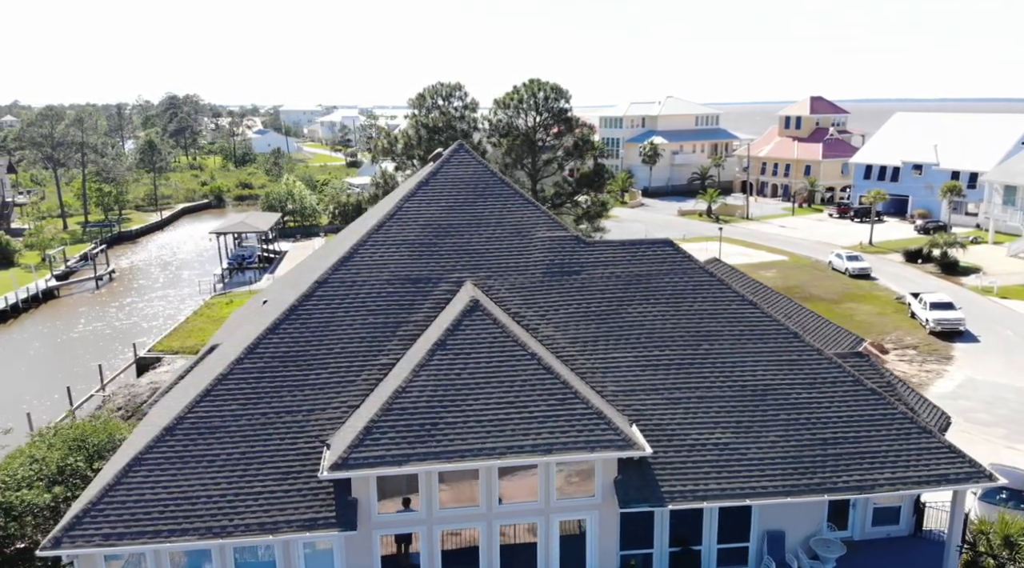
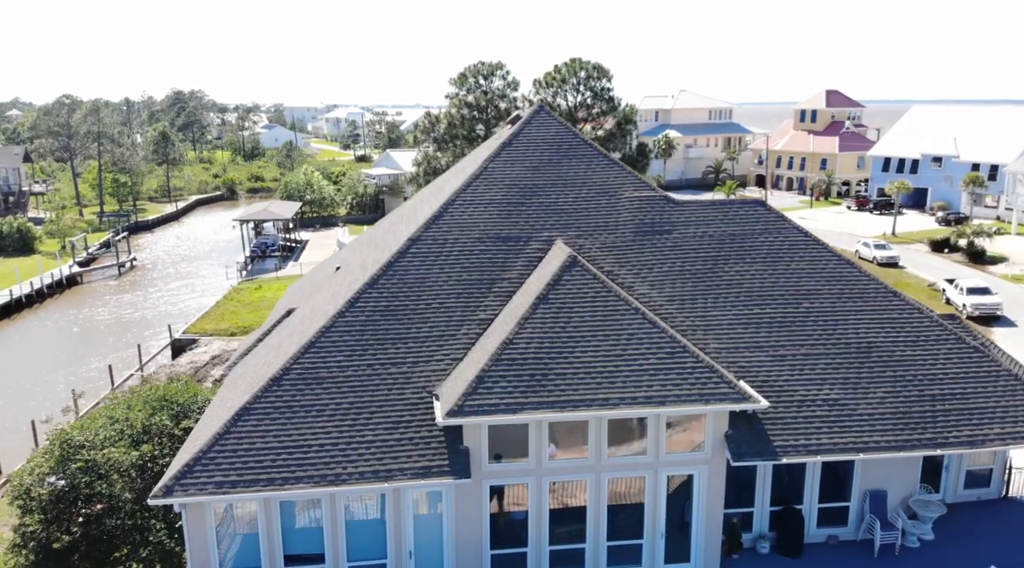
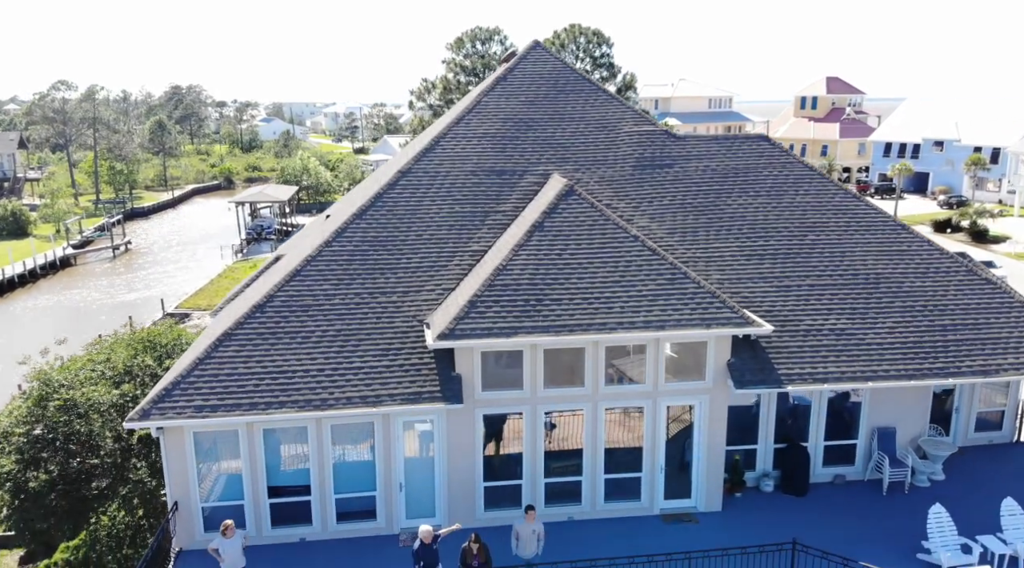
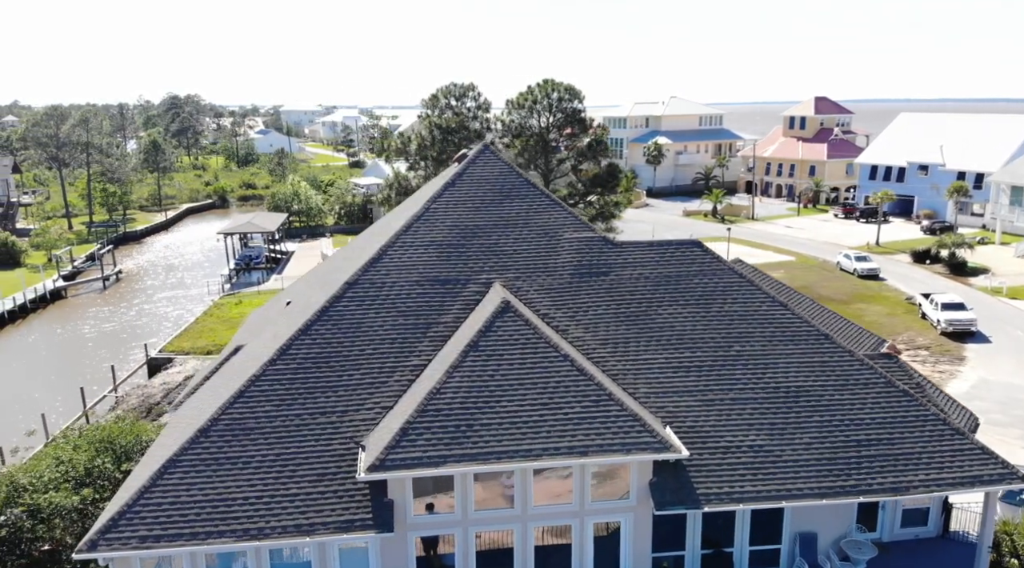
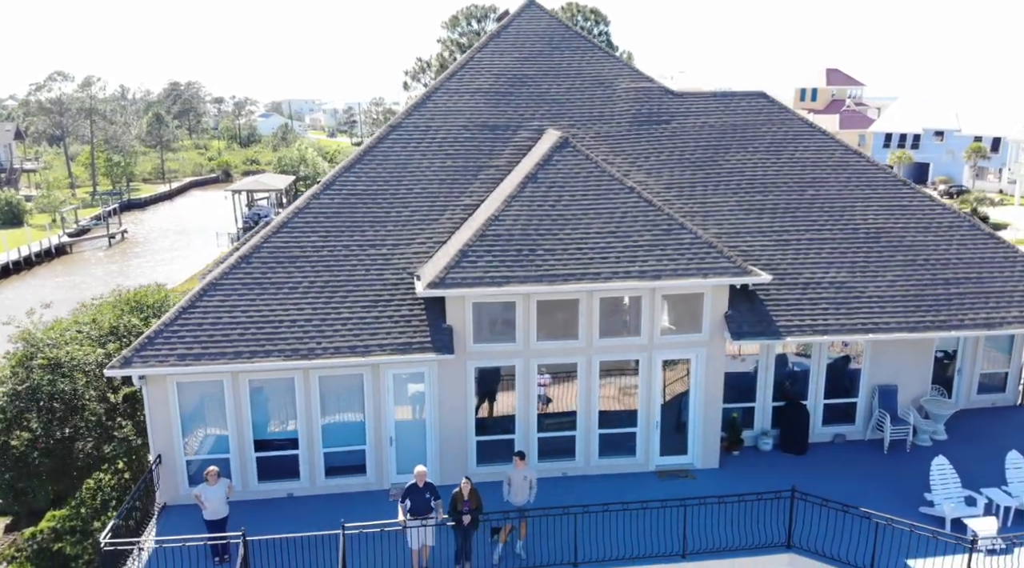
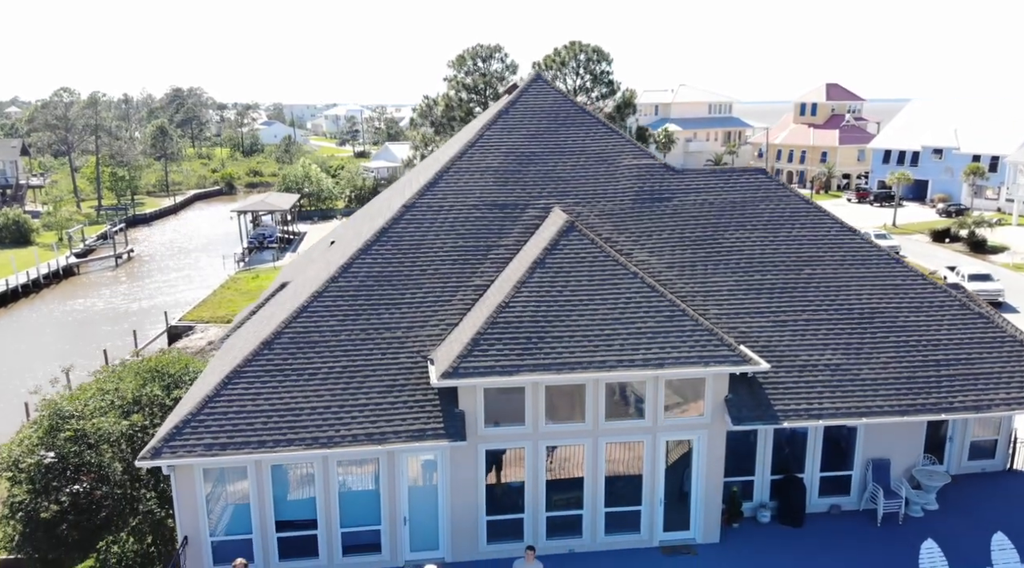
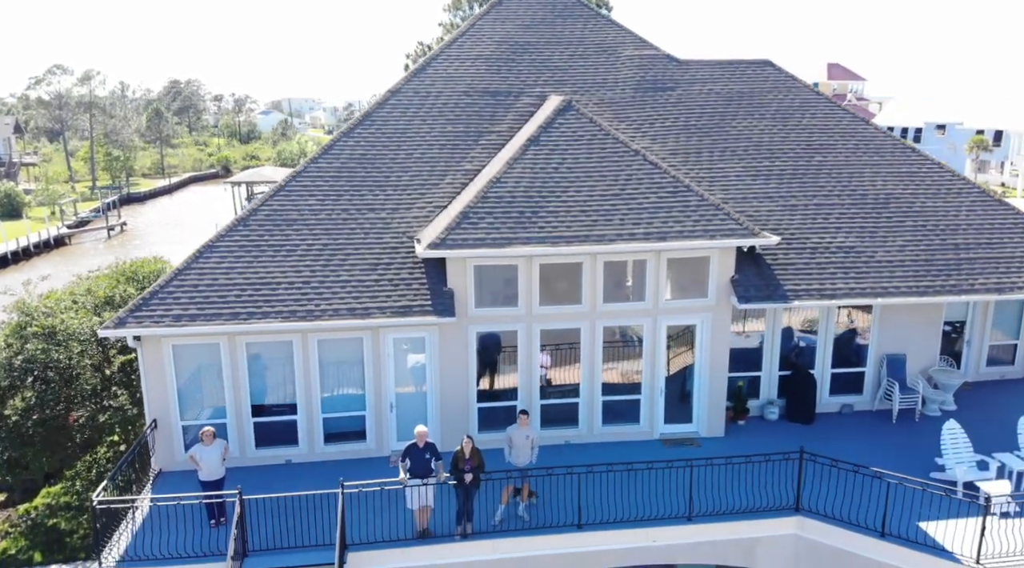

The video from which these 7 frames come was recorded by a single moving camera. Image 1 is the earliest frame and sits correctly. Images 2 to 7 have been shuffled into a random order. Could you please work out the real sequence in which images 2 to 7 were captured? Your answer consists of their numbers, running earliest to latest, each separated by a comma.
4, 2, 6, 3, 5, 7
